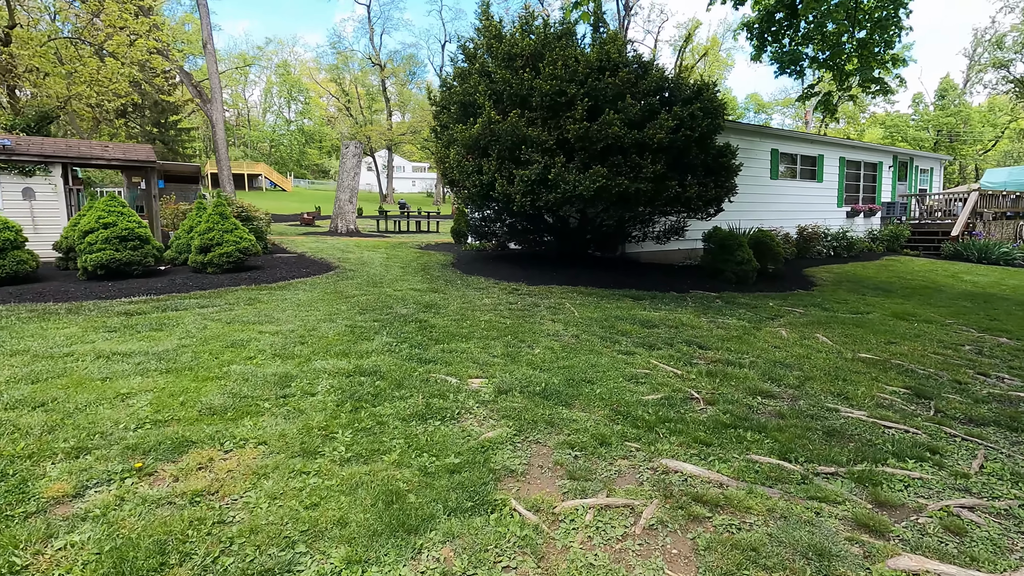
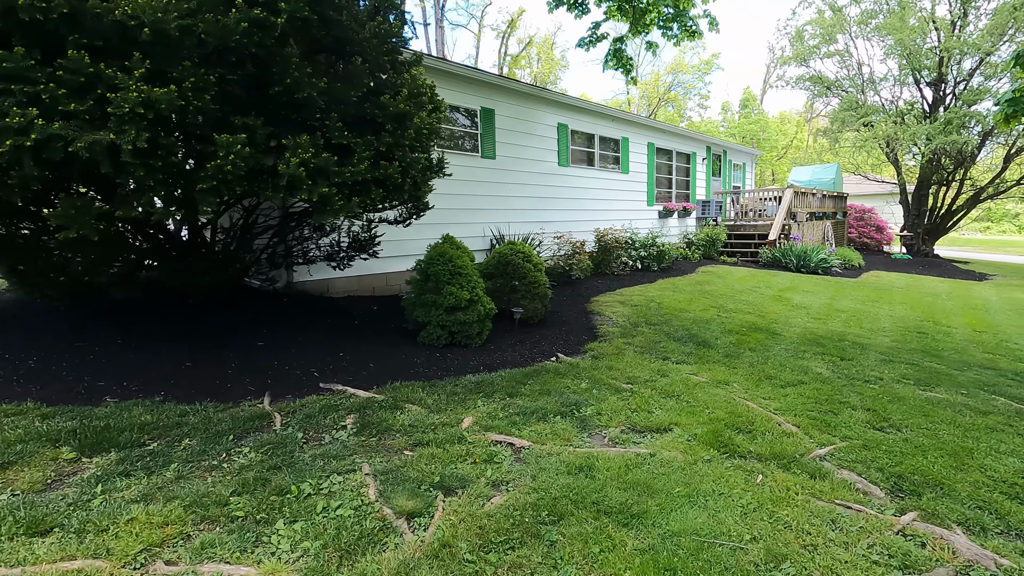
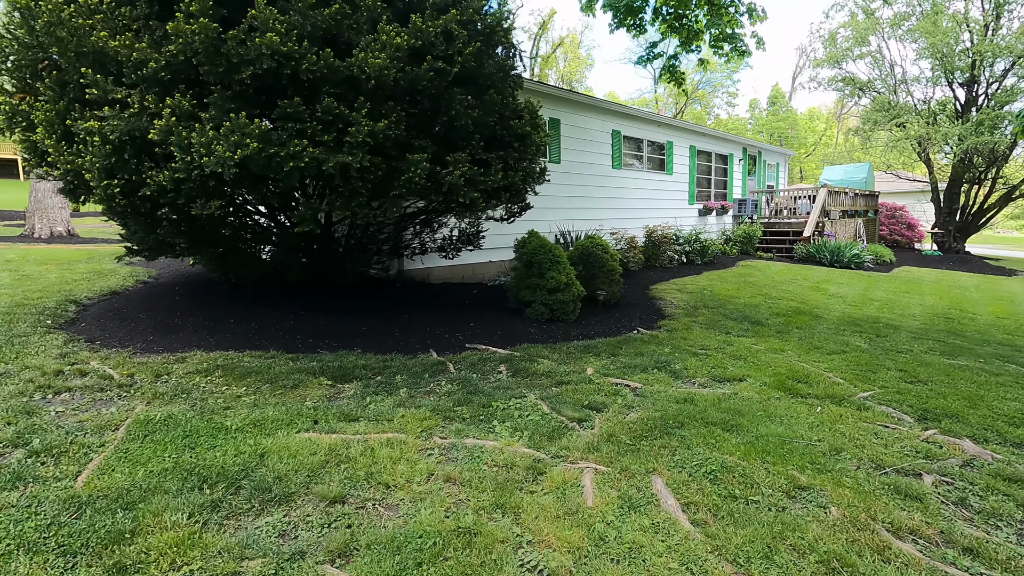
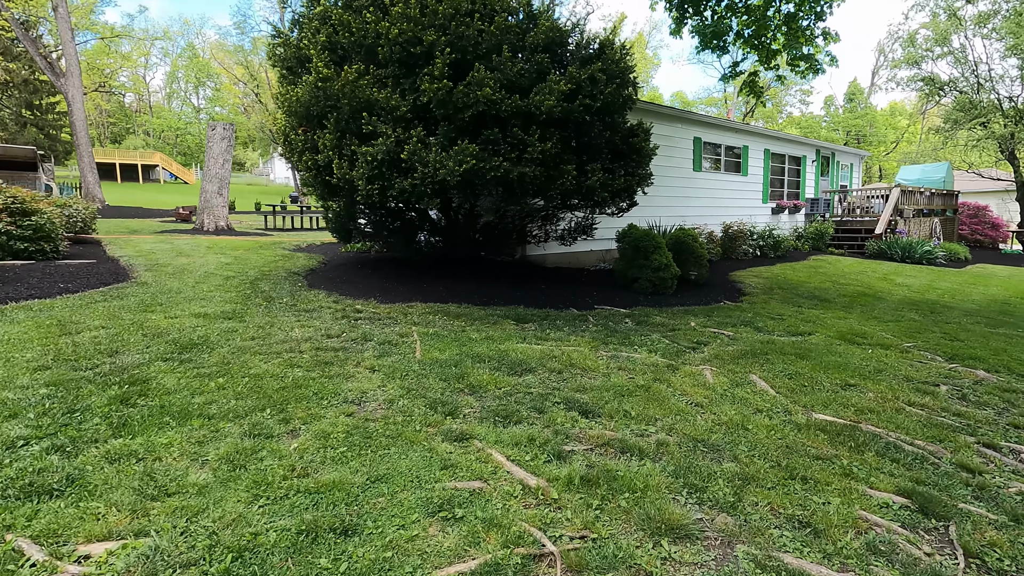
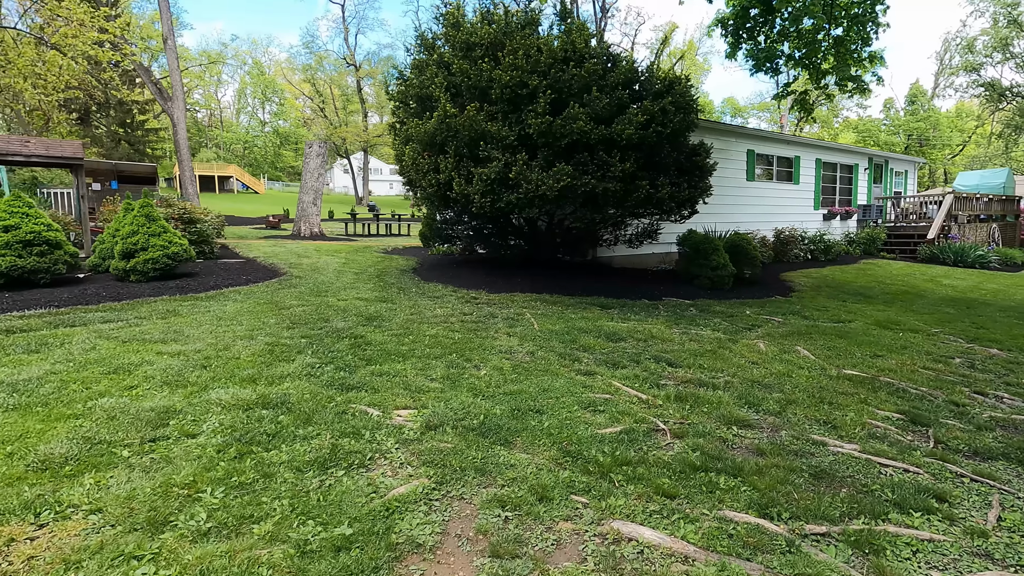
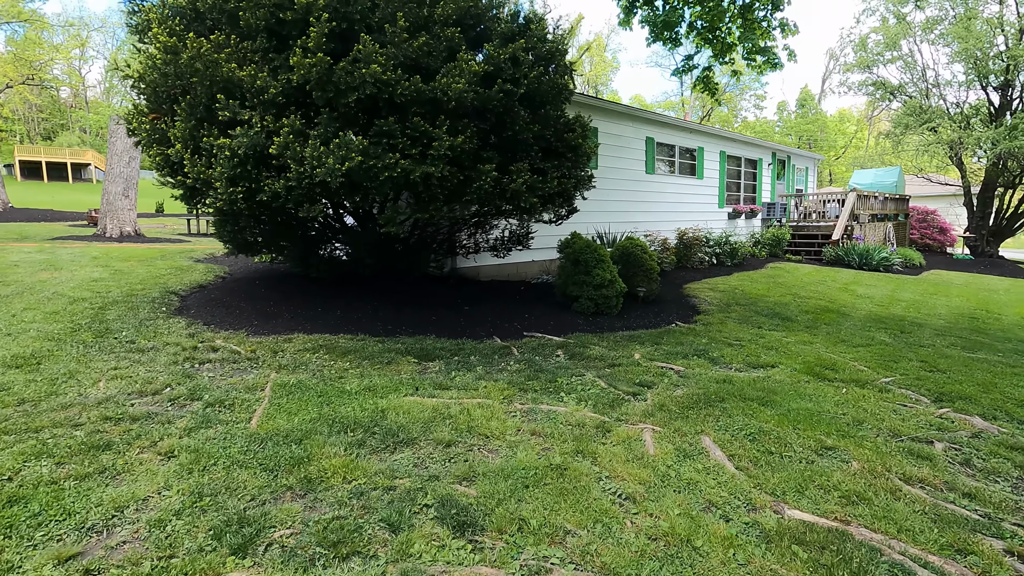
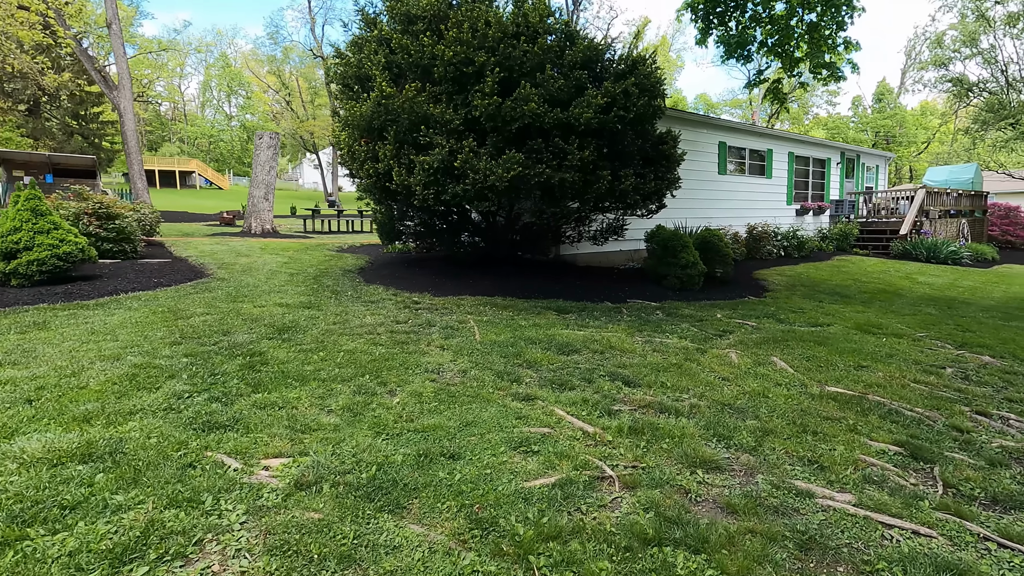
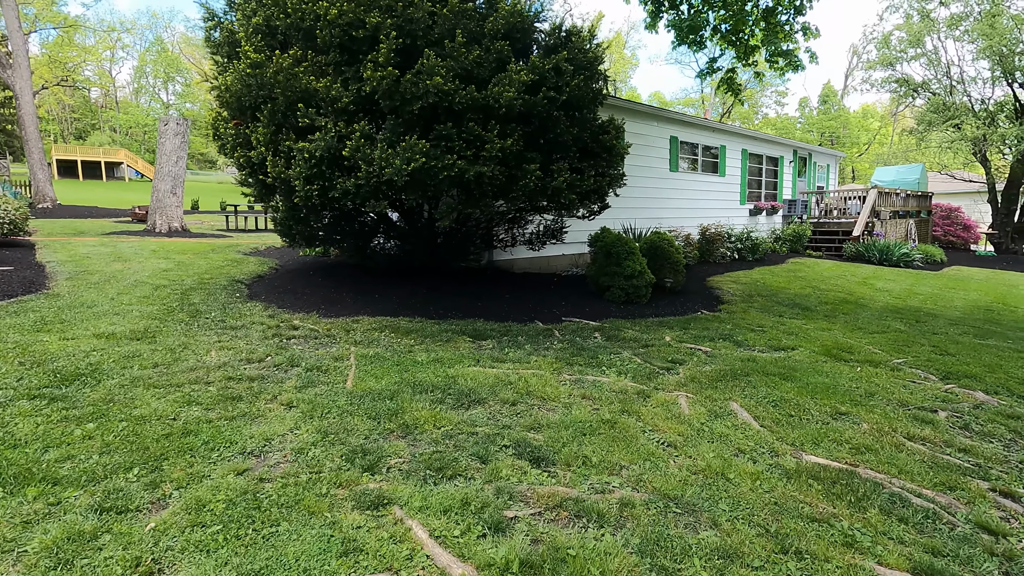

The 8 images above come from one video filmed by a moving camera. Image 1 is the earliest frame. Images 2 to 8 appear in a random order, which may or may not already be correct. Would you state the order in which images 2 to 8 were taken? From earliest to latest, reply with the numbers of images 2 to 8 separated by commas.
5, 7, 4, 8, 6, 3, 2
